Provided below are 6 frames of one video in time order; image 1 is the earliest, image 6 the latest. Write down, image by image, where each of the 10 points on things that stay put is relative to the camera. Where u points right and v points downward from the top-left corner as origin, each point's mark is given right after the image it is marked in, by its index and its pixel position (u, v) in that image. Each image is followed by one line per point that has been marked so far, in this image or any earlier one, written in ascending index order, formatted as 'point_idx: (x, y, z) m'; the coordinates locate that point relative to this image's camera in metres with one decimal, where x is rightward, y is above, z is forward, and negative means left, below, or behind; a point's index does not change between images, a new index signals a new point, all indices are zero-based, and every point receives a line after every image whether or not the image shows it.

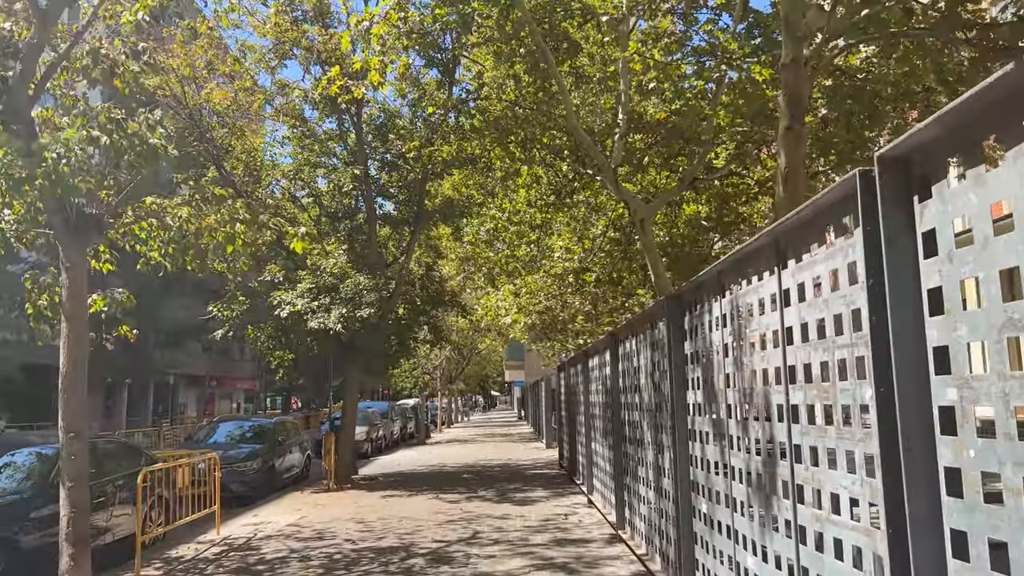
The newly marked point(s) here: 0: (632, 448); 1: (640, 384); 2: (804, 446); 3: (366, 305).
0: (+1.1, -1.4, +7.0) m
1: (+1.1, -0.8, +6.6) m
2: (+1.1, -0.6, +2.9) m
3: (-2.4, -0.3, +12.7) m
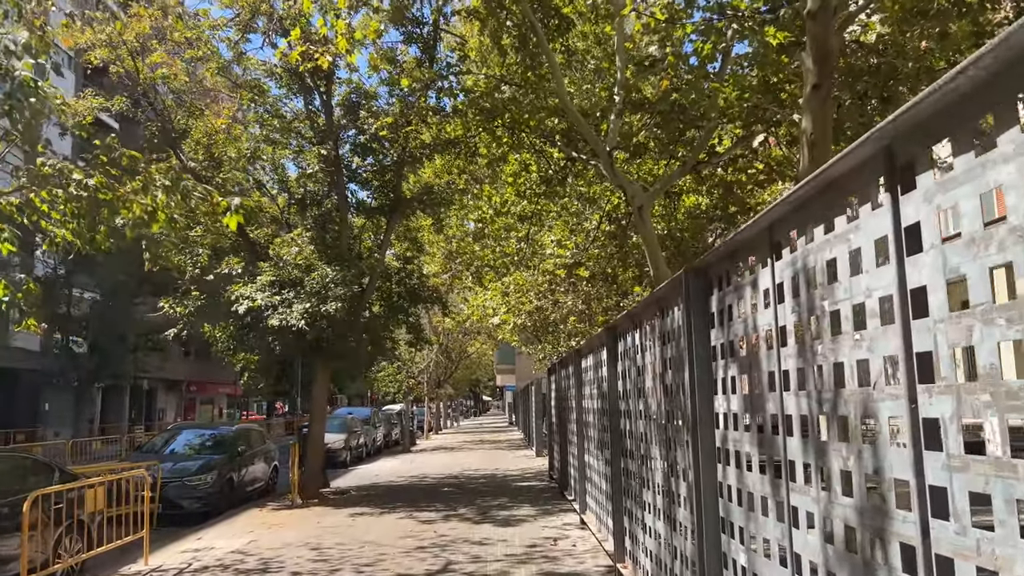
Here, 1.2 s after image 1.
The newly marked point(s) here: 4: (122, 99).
0: (+0.9, -1.3, +5.8) m
1: (+0.9, -0.7, +5.4) m
2: (+1.0, -0.4, +1.7) m
3: (-2.6, -0.2, +11.4) m
4: (-6.6, +3.2, +13.0) m
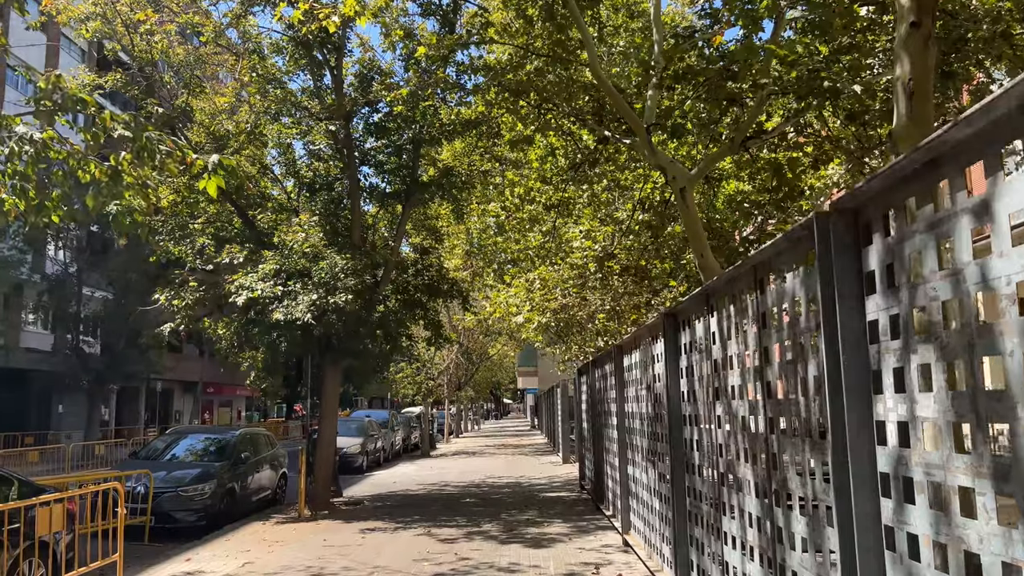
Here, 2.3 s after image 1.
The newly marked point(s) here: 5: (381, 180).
0: (+1.2, -1.2, +4.6) m
1: (+1.1, -0.5, +4.2) m
2: (+1.1, -0.3, +0.5) m
3: (-2.3, 0.0, +10.3) m
4: (-6.1, +3.3, +12.0) m
5: (-2.1, +1.7, +12.5) m
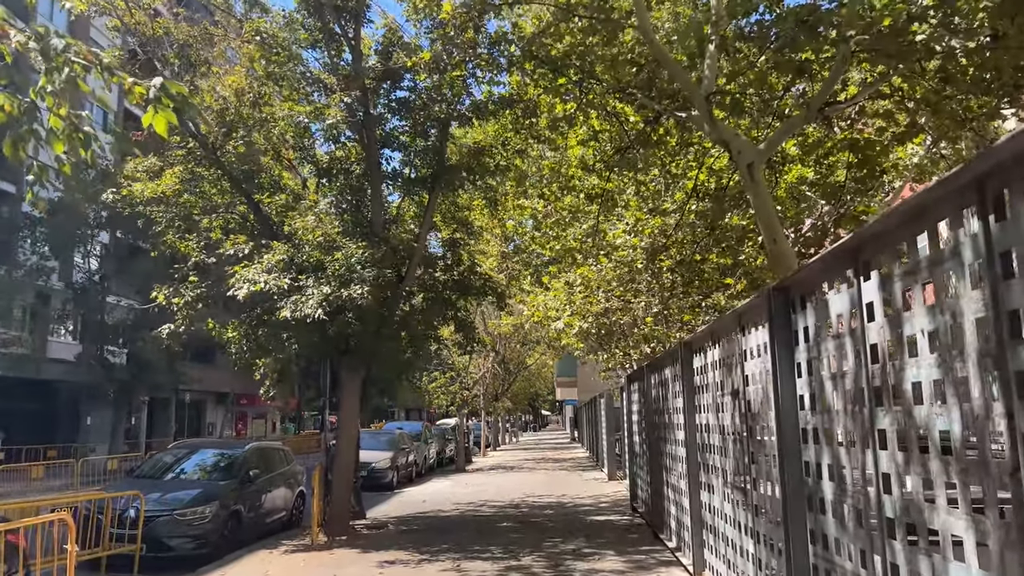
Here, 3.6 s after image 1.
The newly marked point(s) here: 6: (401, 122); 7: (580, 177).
0: (+1.4, -1.0, +3.1) m
1: (+1.3, -0.3, +2.7) m
2: (+1.1, 0.0, -1.0) m
3: (-1.8, 0.0, +9.0) m
4: (-5.6, +3.3, +10.9) m
5: (-1.5, +1.8, +11.2) m
6: (-1.6, +2.3, +10.9) m
7: (+1.2, +2.0, +14.0) m
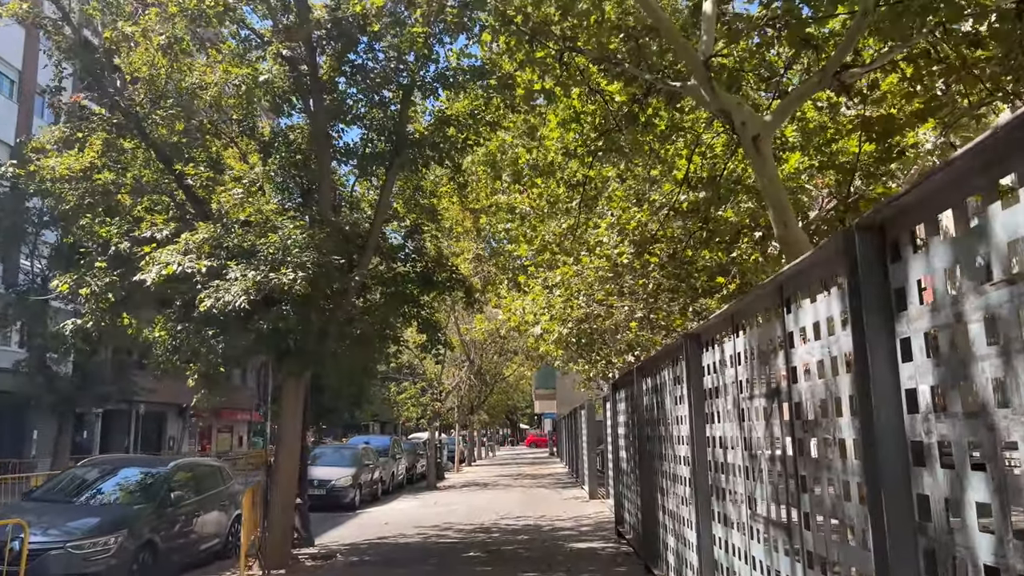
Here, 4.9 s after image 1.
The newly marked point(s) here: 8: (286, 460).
0: (+1.2, -0.8, +1.7) m
1: (+1.2, -0.1, +1.4) m
2: (+1.1, +0.3, -2.3) m
3: (-2.1, +0.2, +7.6) m
4: (-5.9, +3.4, +9.4) m
5: (-1.9, +1.9, +9.8) m
6: (-1.9, +2.4, +9.6) m
7: (+0.8, +2.0, +12.7) m
8: (-2.6, -2.0, +9.1) m
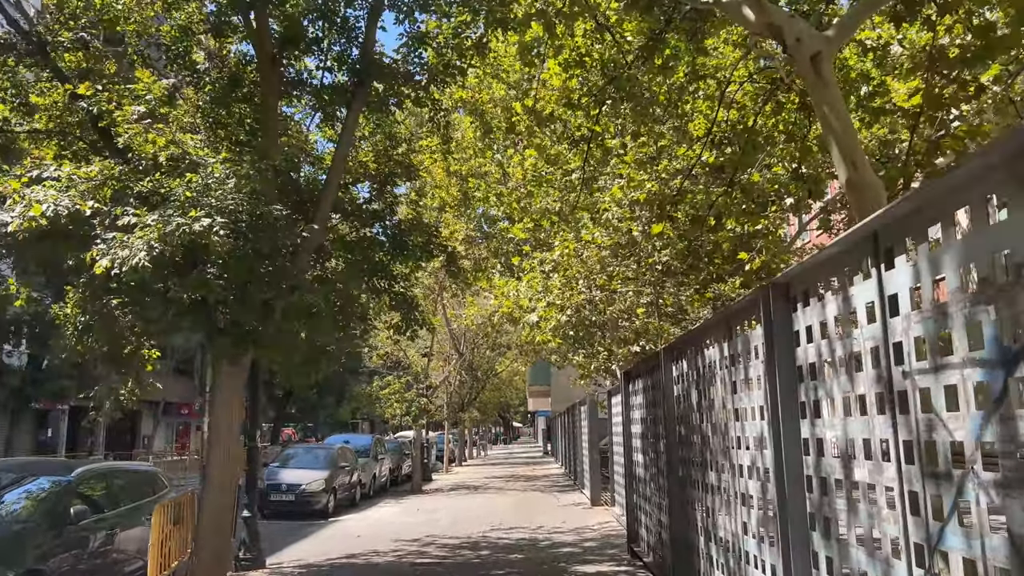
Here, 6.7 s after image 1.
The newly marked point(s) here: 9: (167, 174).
0: (+1.2, -0.4, -0.1) m
1: (+1.2, +0.2, -0.4) m
2: (+1.1, +0.6, -4.1) m
3: (-2.2, +0.5, +5.8) m
4: (-6.0, +3.8, +7.6) m
5: (-2.0, +2.2, +8.0) m
6: (-2.0, +2.8, +7.7) m
7: (+0.7, +2.4, +10.9) m
8: (-2.7, -1.7, +7.3) m
9: (-2.8, +0.9, +6.3) m
